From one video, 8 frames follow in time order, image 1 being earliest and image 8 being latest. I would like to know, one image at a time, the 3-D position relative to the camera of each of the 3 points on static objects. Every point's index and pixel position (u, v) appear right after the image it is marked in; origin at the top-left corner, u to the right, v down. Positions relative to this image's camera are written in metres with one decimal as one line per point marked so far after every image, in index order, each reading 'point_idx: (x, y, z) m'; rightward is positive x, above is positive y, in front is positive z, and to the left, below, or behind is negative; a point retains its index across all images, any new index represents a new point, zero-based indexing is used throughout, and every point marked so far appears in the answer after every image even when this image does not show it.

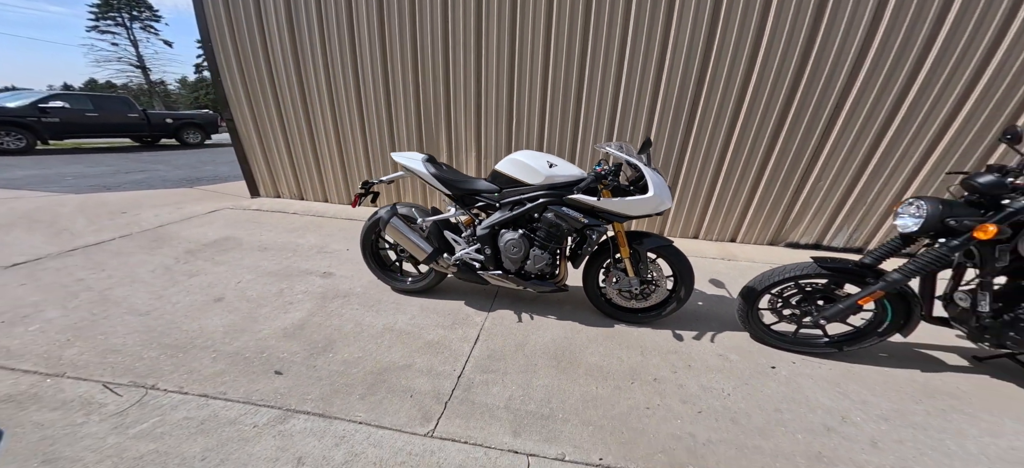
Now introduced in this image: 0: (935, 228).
0: (+1.7, 0.0, +1.3) m
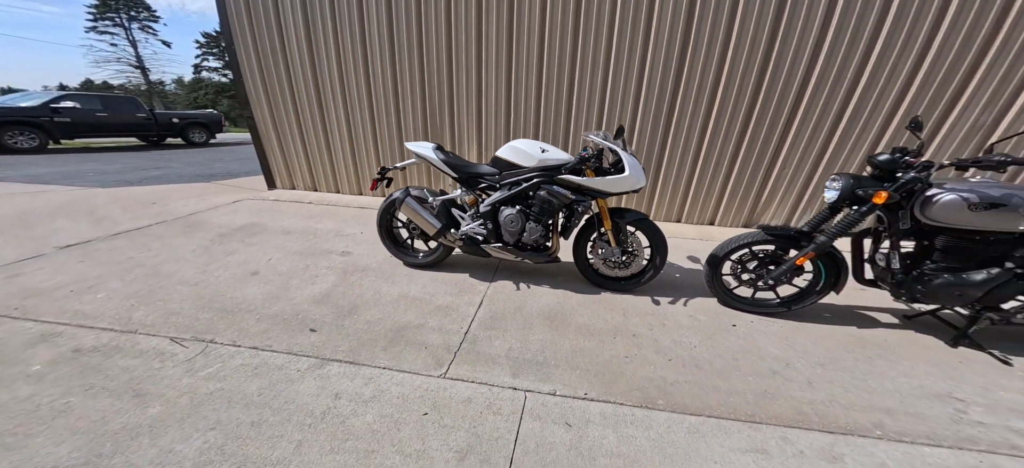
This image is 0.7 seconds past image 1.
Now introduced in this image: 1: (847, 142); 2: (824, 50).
0: (+1.7, +0.2, +1.6) m
1: (+3.0, +1.0, +2.9) m
2: (+2.6, +1.6, +2.6) m
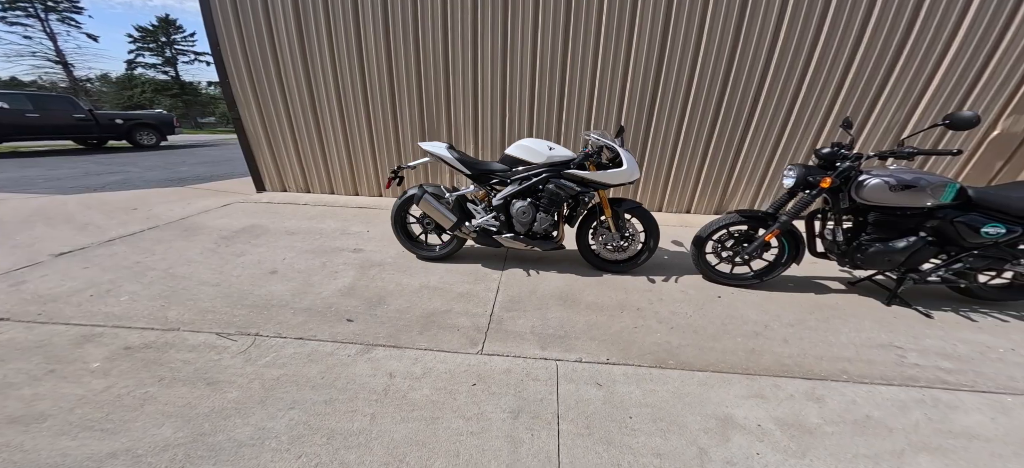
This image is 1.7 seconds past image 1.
0: (+1.8, +0.3, +2.0) m
1: (+3.0, +1.1, +3.4) m
2: (+2.6, +1.8, +3.1) m
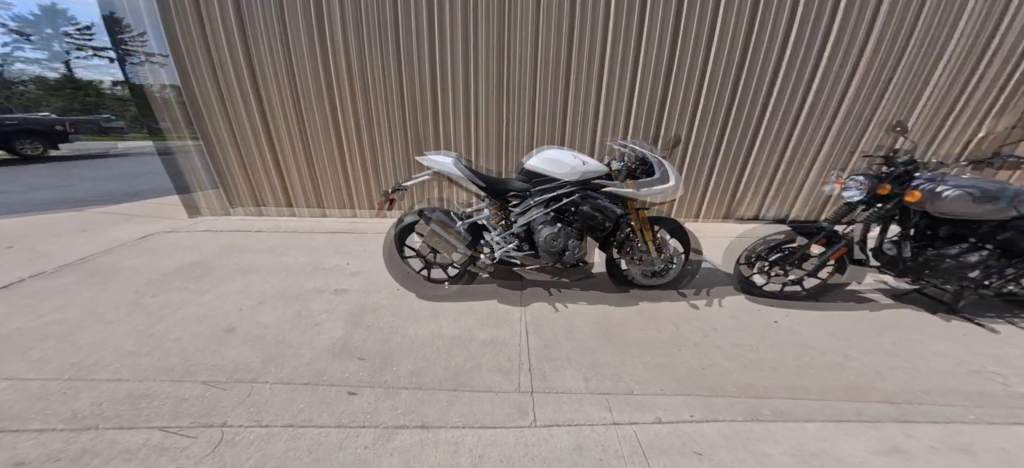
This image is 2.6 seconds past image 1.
0: (+2.1, +0.2, +1.9) m
1: (+3.1, +1.0, +3.4) m
2: (+2.6, +1.7, +3.1) m
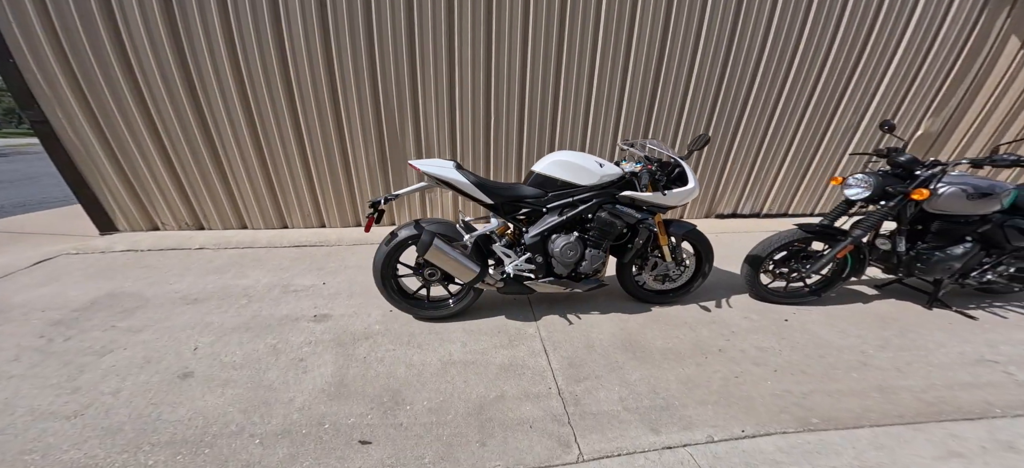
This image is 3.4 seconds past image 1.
0: (+2.2, +0.2, +1.9) m
1: (+2.9, +1.1, +3.6) m
2: (+2.5, +1.7, +3.3) m
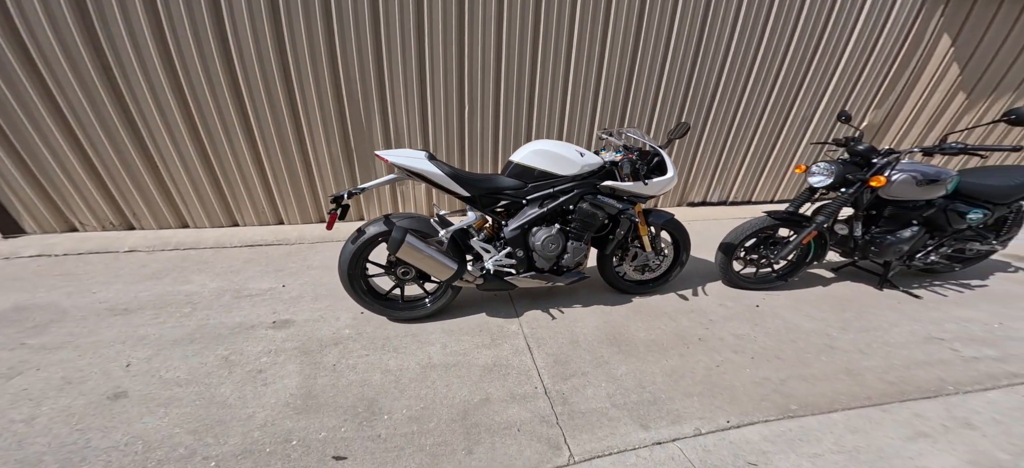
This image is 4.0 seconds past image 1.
0: (+2.1, +0.3, +2.0) m
1: (+2.7, +1.2, +3.7) m
2: (+2.3, +1.8, +3.3) m
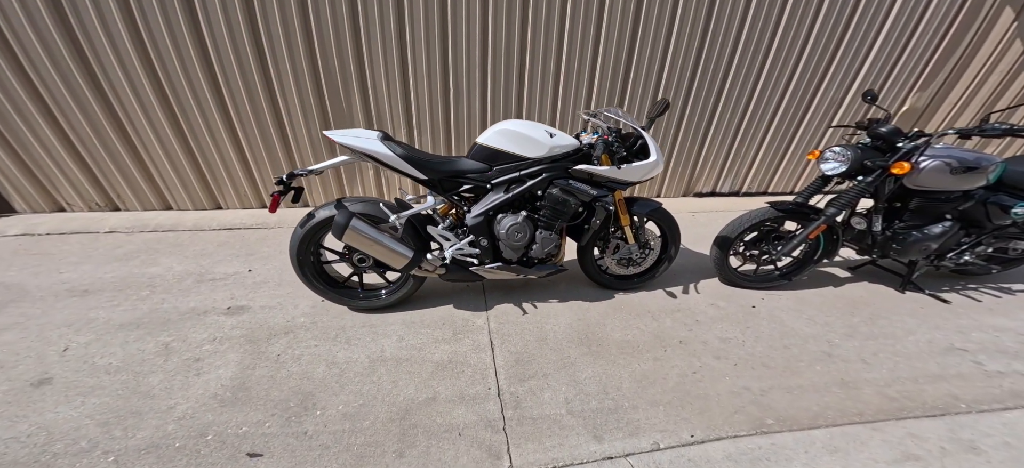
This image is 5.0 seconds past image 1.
0: (+1.9, +0.3, +1.7) m
1: (+2.6, +1.3, +3.4) m
2: (+2.2, +1.9, +3.0) m
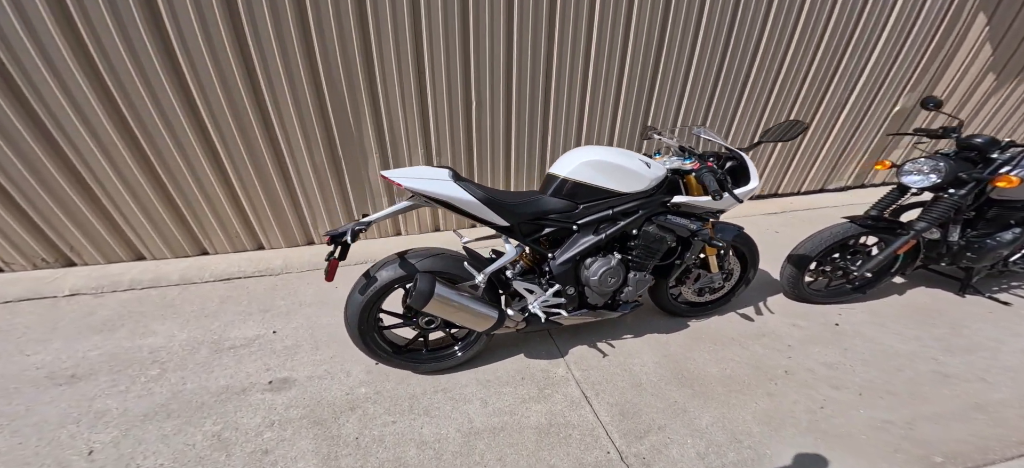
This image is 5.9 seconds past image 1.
0: (+2.3, +0.3, +1.7) m
1: (+2.8, +1.1, +3.5) m
2: (+2.4, +1.7, +3.1) m
